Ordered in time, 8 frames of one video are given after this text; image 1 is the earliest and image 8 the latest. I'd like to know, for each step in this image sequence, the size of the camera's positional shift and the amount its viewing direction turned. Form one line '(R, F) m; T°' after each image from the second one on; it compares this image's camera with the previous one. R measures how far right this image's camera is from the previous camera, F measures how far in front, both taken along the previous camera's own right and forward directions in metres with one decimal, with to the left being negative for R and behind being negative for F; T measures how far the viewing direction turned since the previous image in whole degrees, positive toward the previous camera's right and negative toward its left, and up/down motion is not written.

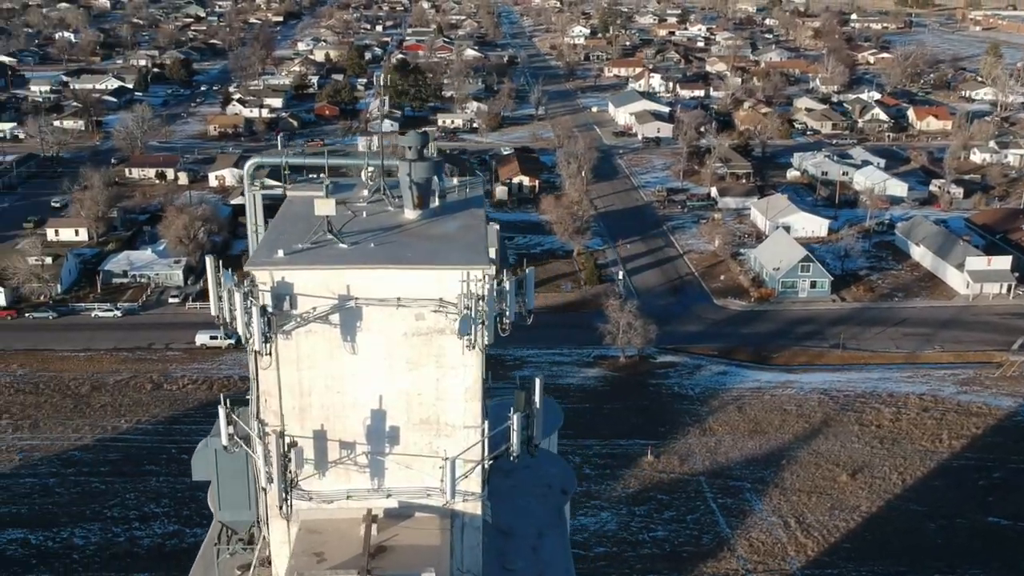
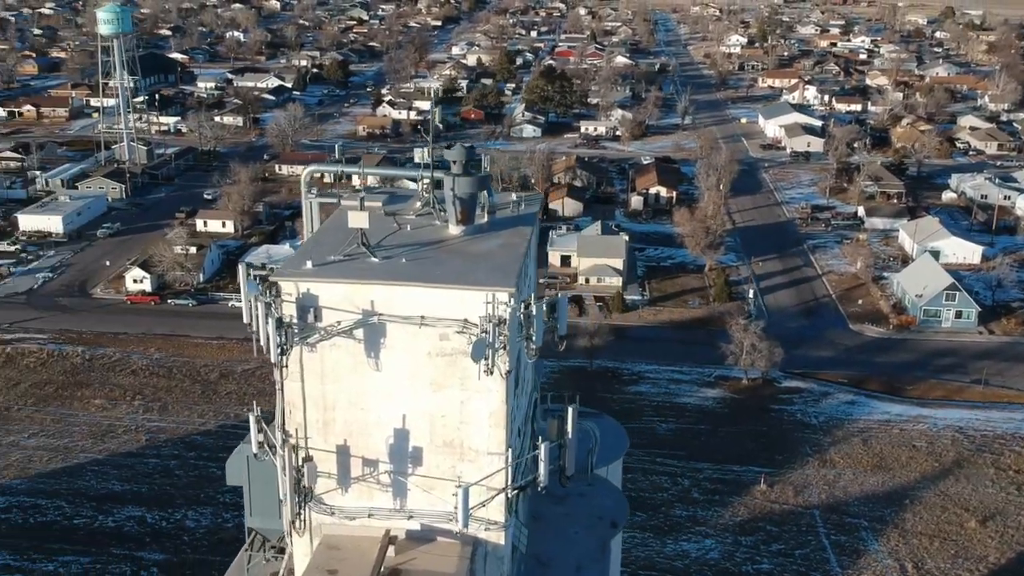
(+0.5, +0.2) m; -8°
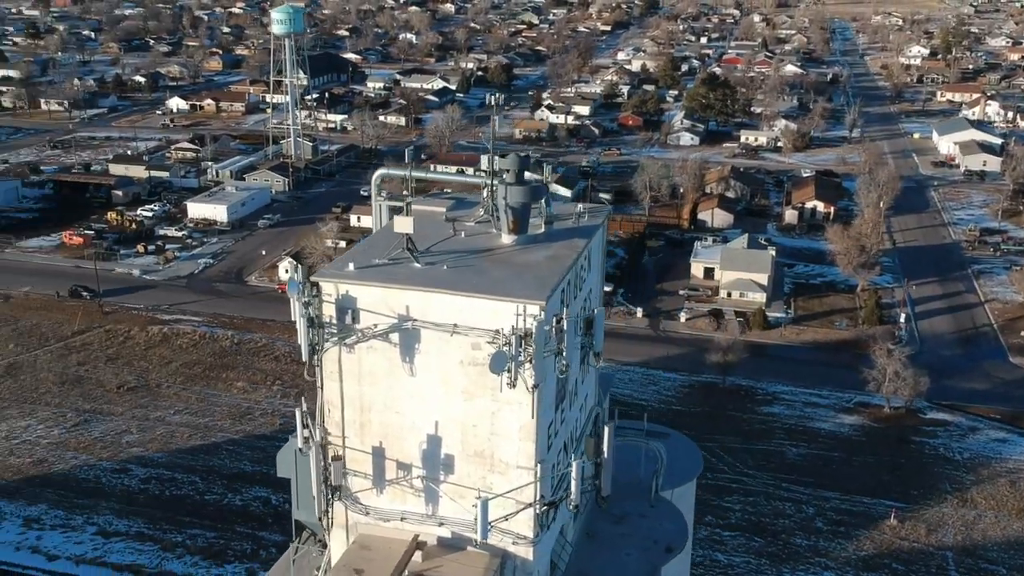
(+0.5, +0.1) m; -9°
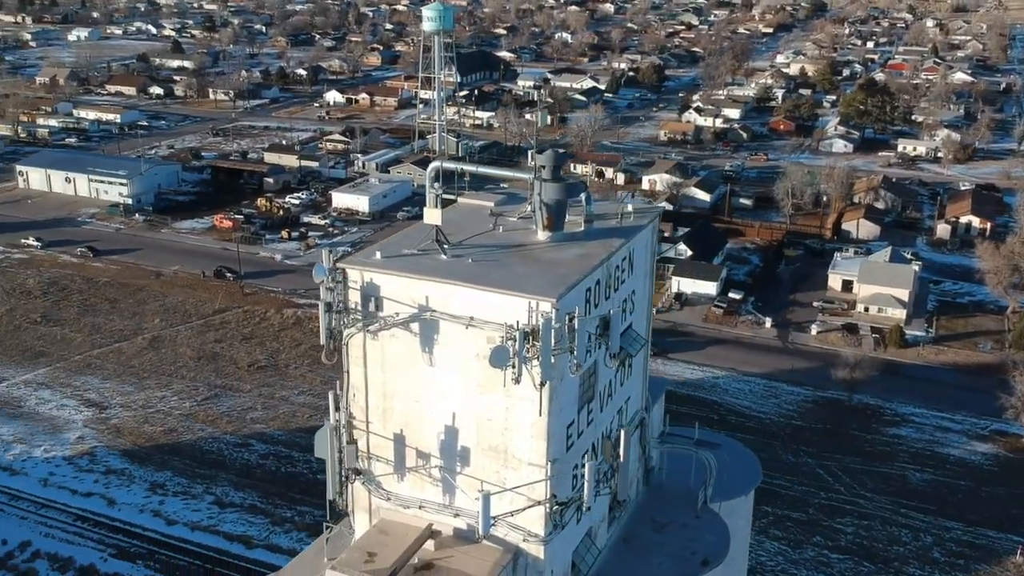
(+0.5, +0.1) m; -8°
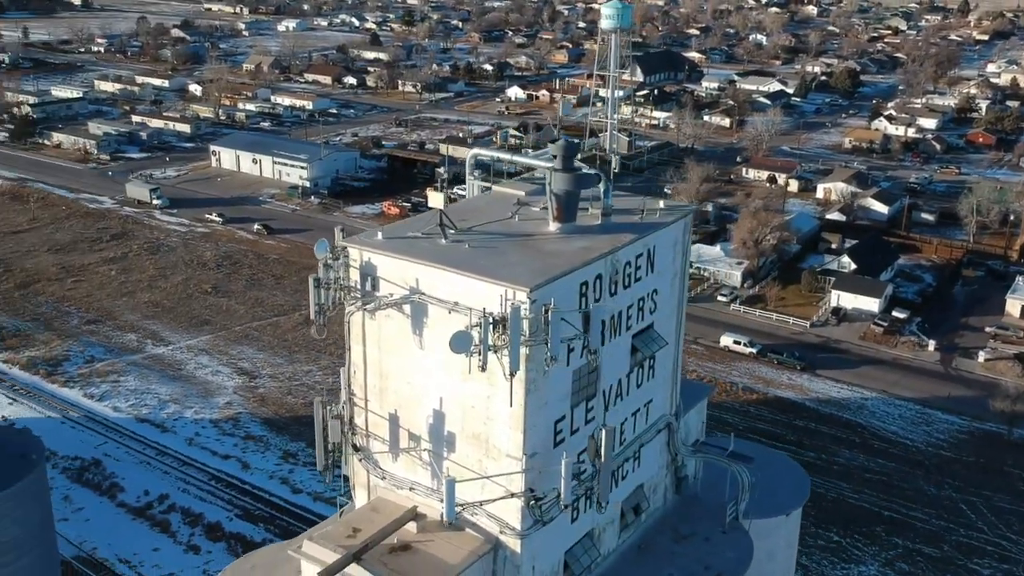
(+0.8, +0.1) m; -10°
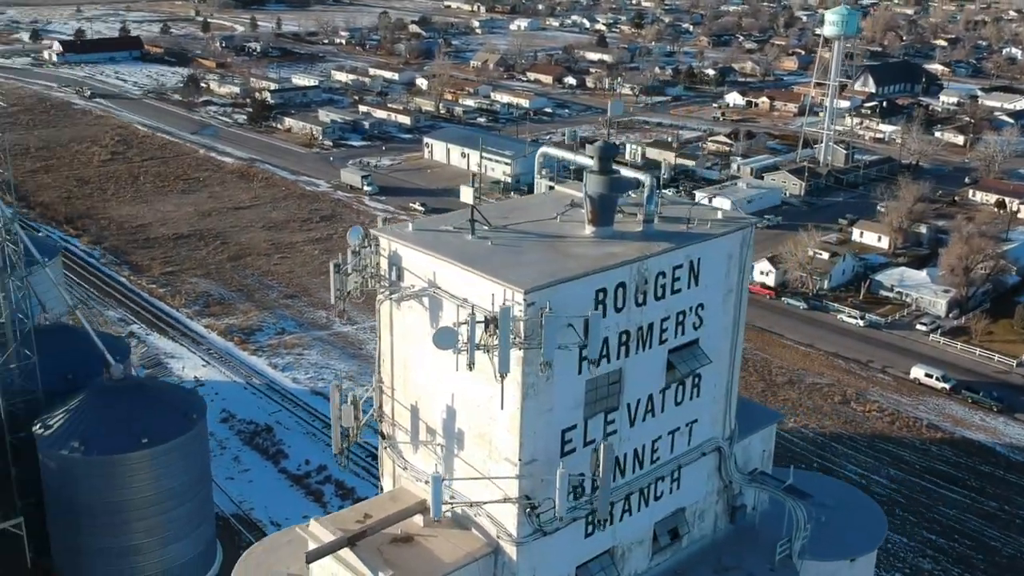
(+0.8, +0.2) m; -12°
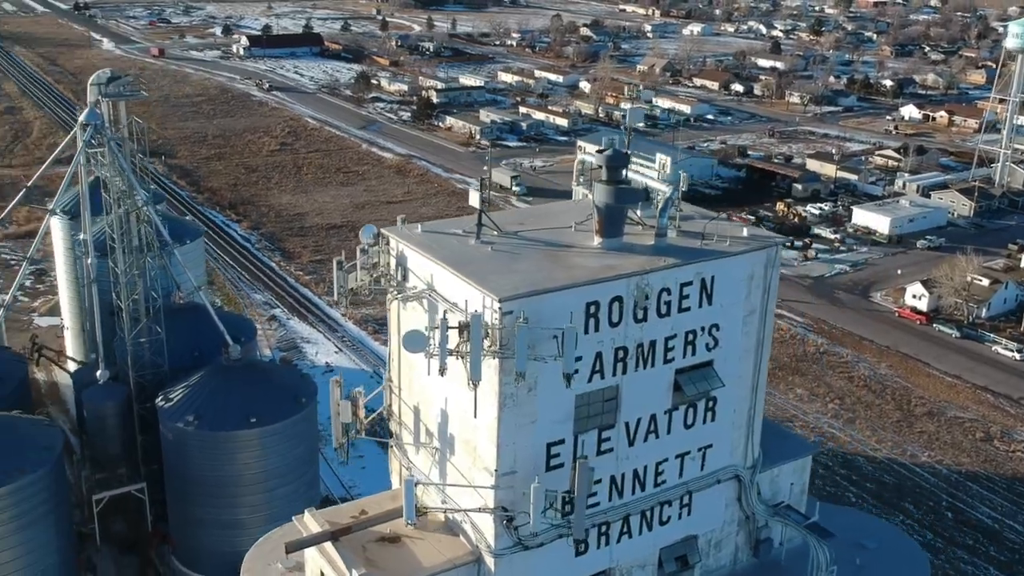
(+0.7, +0.1) m; -9°
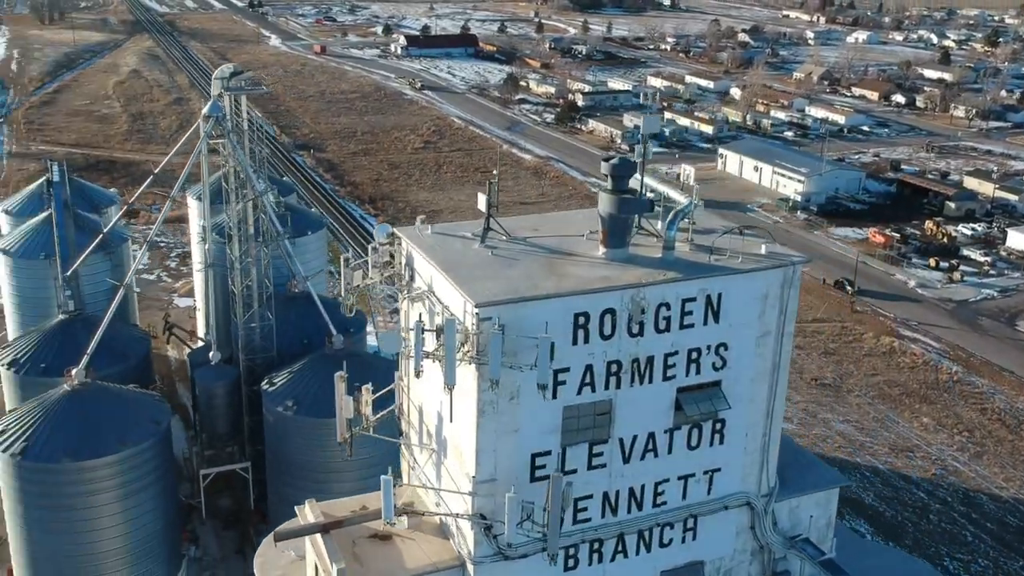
(+0.6, +0.1) m; -8°
